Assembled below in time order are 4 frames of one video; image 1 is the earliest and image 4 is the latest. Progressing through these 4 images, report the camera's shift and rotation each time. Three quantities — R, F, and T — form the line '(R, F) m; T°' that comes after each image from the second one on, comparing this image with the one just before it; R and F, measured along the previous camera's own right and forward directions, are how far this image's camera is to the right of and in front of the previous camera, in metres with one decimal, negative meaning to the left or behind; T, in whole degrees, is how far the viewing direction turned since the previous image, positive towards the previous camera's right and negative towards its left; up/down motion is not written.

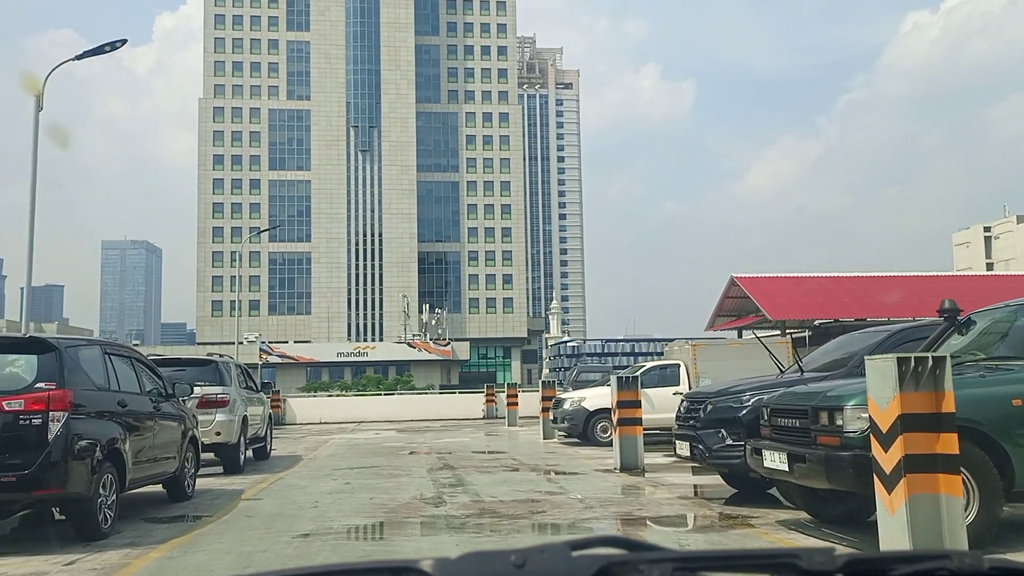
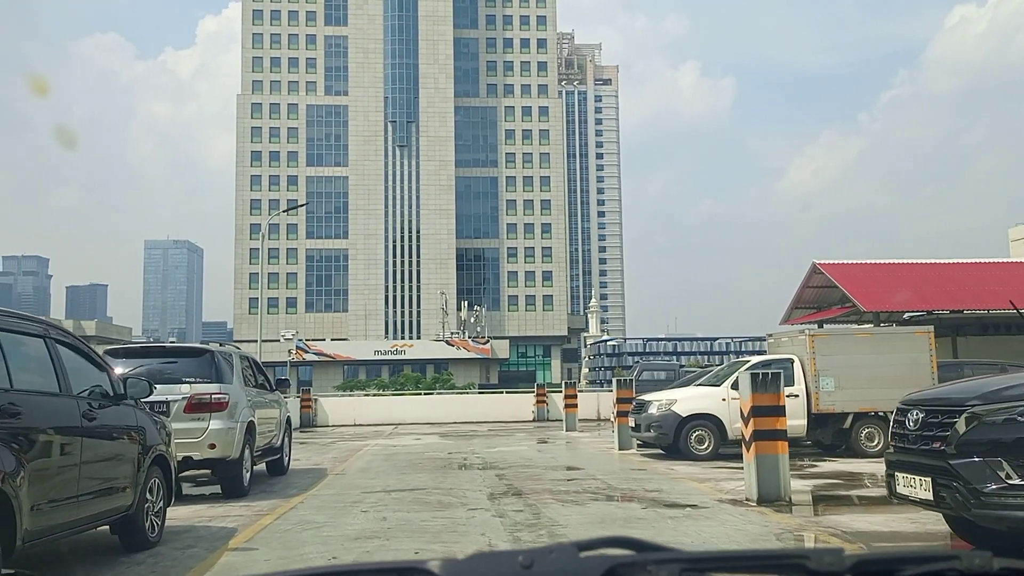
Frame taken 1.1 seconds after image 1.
(-0.6, +3.5) m; -2°
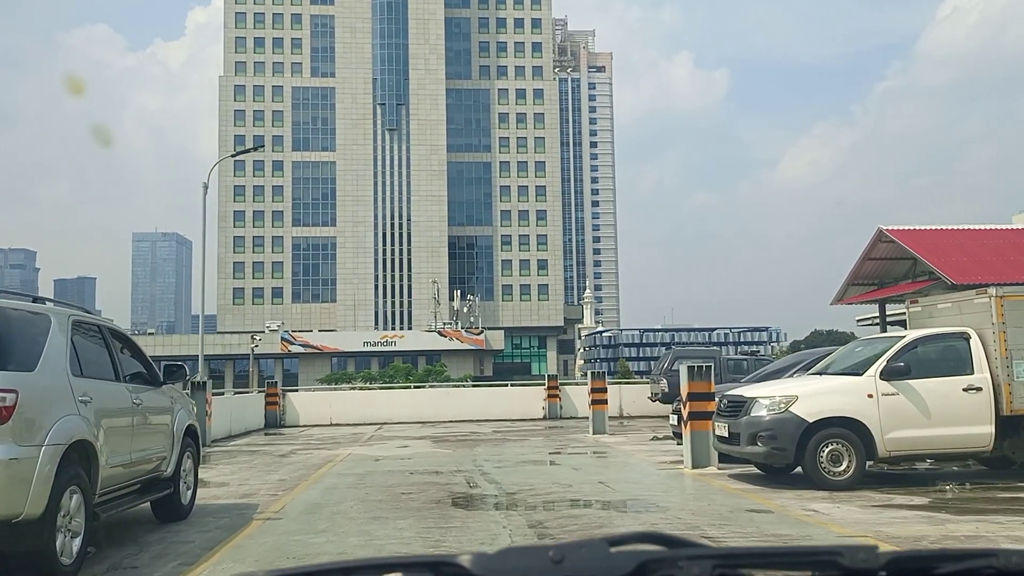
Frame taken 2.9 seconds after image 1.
(-0.4, +5.2) m; +1°
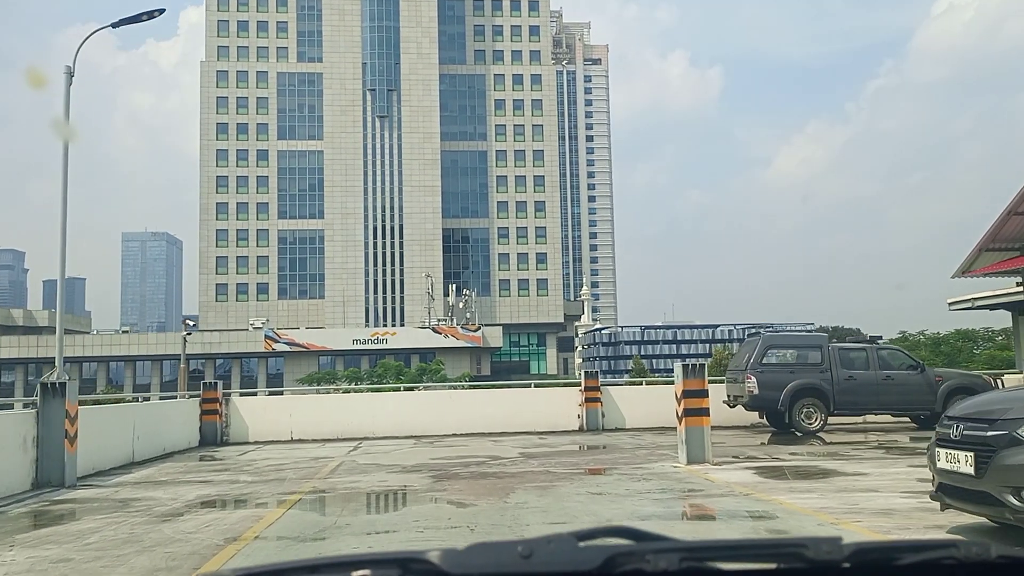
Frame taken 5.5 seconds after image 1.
(-0.7, +7.1) m; 0°
